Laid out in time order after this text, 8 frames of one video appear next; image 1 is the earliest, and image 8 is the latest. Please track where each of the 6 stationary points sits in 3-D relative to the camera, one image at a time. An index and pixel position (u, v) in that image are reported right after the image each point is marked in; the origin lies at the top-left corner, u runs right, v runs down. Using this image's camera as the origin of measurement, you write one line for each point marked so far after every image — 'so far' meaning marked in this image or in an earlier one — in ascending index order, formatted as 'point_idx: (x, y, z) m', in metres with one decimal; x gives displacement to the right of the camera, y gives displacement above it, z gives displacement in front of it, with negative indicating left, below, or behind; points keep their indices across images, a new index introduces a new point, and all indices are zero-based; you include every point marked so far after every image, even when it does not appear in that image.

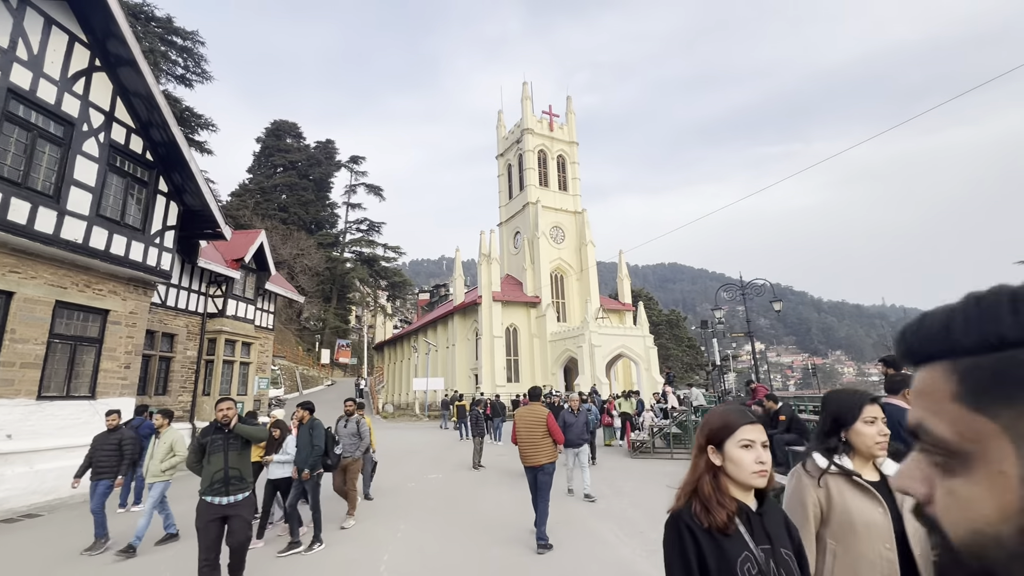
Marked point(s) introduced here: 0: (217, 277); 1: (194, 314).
0: (-10.9, +0.4, +17.4) m
1: (-11.3, -0.9, +16.6) m
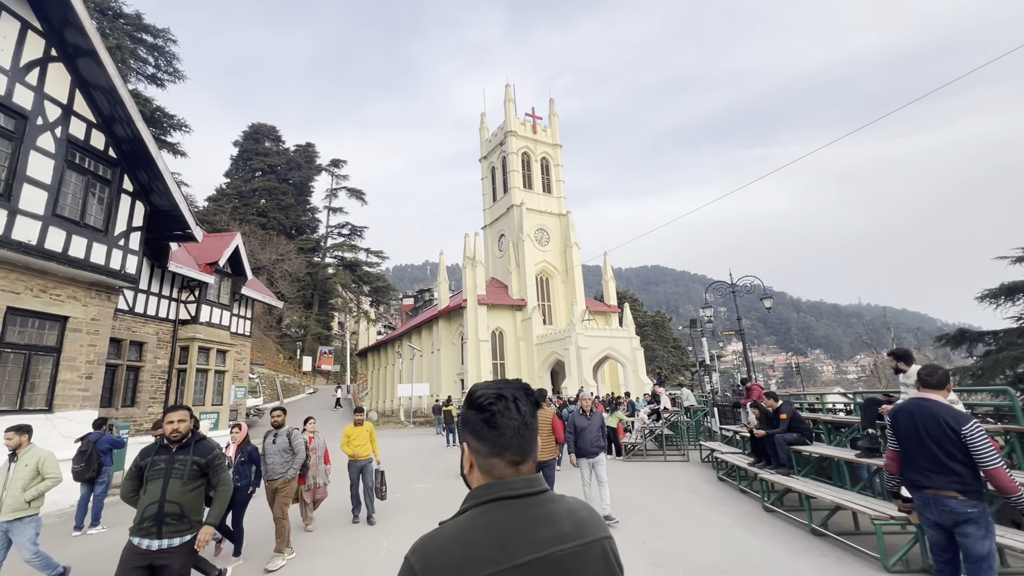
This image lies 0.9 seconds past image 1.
0: (-11.4, +0.2, +16.6) m
1: (-11.7, -1.1, +15.8) m
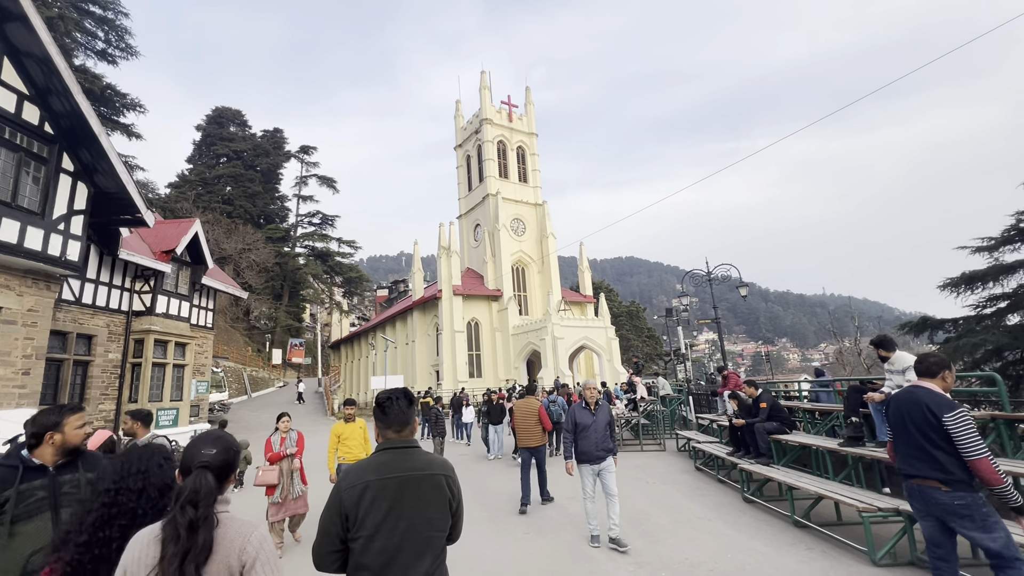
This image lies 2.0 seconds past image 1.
0: (-12.3, +0.6, +15.6) m
1: (-12.5, -0.8, +14.9) m
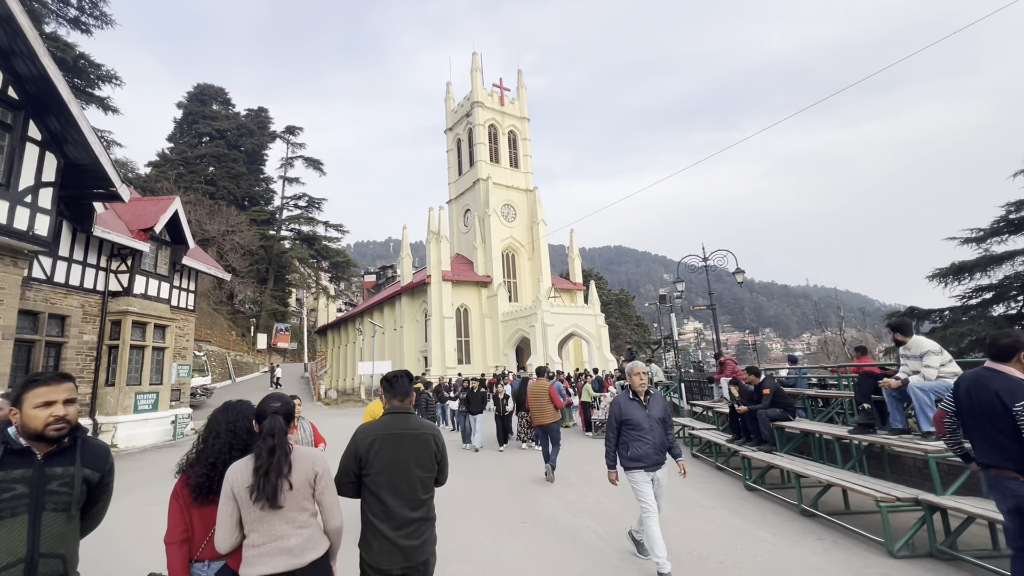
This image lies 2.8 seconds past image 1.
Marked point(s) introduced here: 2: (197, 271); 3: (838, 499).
0: (-12.5, +1.2, +15.0) m
1: (-12.8, -0.1, +14.2) m
2: (-12.5, +0.6, +18.6) m
3: (+3.9, -2.5, +5.7) m
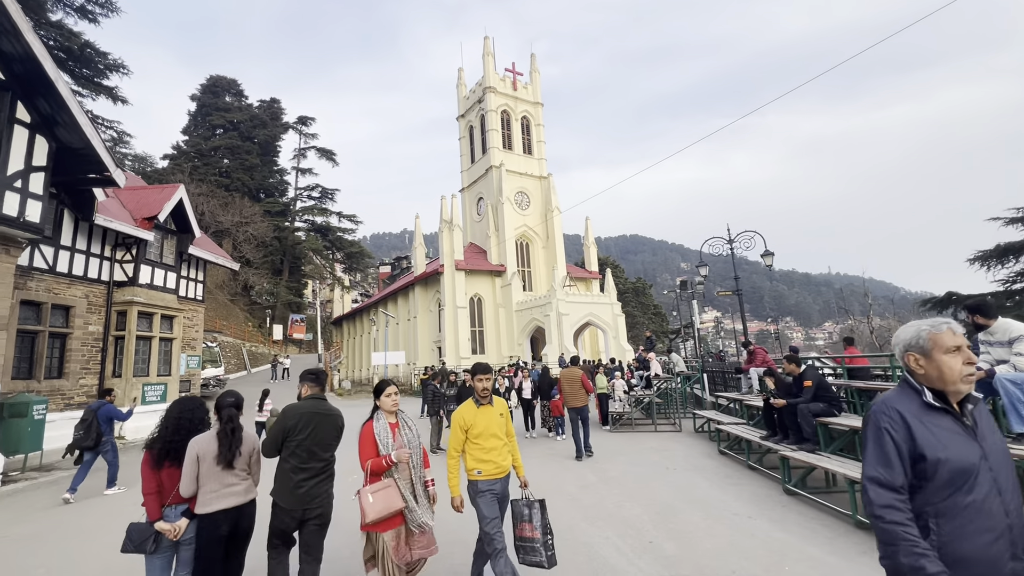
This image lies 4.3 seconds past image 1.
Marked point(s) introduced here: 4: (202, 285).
0: (-12.1, +1.5, +14.7) m
1: (-12.4, +0.2, +14.0) m
2: (-12.0, +1.0, +18.3) m
3: (+4.0, -2.3, +4.9) m
4: (-12.1, +0.1, +18.2) m
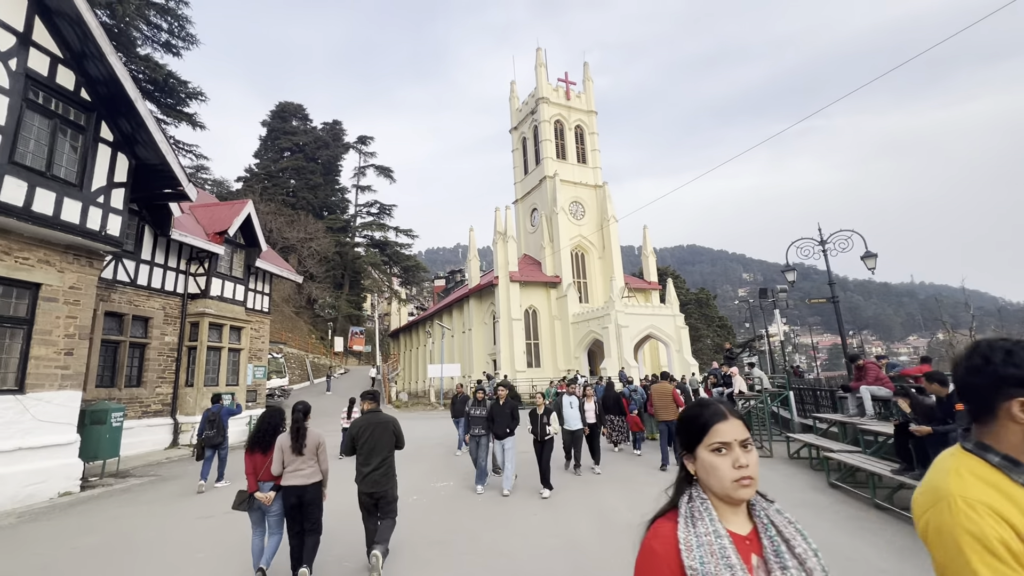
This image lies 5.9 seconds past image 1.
0: (-10.2, +1.1, +15.3) m
1: (-10.6, -0.2, +14.6) m
2: (-9.7, +0.5, +18.8) m
3: (+4.8, -2.3, +3.7) m
4: (-9.8, -0.4, +18.8) m
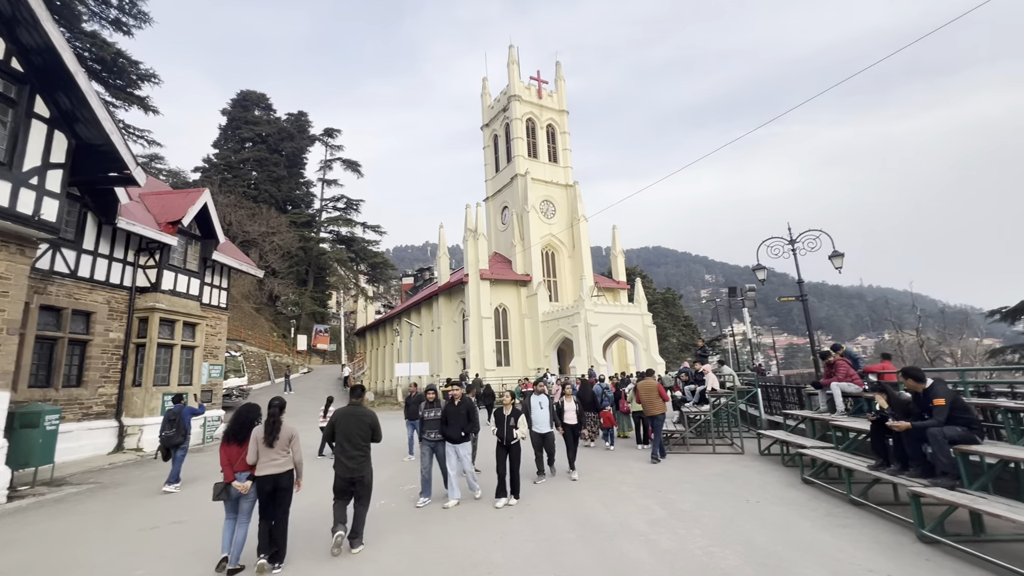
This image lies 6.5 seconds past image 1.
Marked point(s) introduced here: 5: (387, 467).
0: (-11.1, +1.3, +14.3) m
1: (-11.4, 0.0, +13.6) m
2: (-10.8, +0.8, +17.9) m
3: (+4.6, -2.2, +3.7) m
4: (-10.9, -0.2, +17.8) m
5: (-2.7, -3.8, +9.9) m
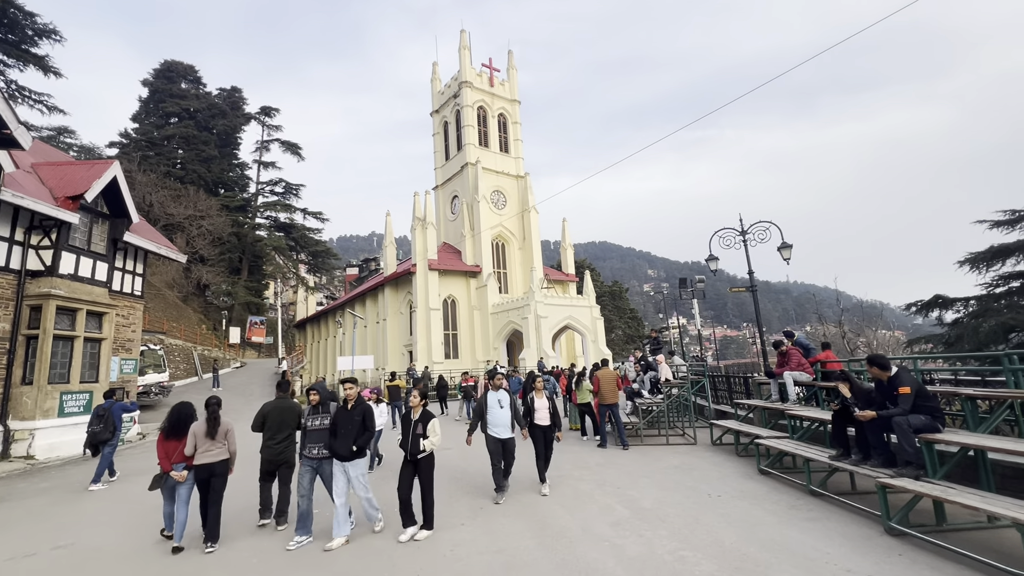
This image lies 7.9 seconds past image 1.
0: (-12.5, +1.8, +12.4) m
1: (-12.7, +0.5, +11.7) m
2: (-12.5, +1.2, +16.0) m
3: (+4.3, -2.1, +3.7) m
4: (-12.6, +0.3, +16.0) m
5: (-3.7, -3.5, +9.1) m
